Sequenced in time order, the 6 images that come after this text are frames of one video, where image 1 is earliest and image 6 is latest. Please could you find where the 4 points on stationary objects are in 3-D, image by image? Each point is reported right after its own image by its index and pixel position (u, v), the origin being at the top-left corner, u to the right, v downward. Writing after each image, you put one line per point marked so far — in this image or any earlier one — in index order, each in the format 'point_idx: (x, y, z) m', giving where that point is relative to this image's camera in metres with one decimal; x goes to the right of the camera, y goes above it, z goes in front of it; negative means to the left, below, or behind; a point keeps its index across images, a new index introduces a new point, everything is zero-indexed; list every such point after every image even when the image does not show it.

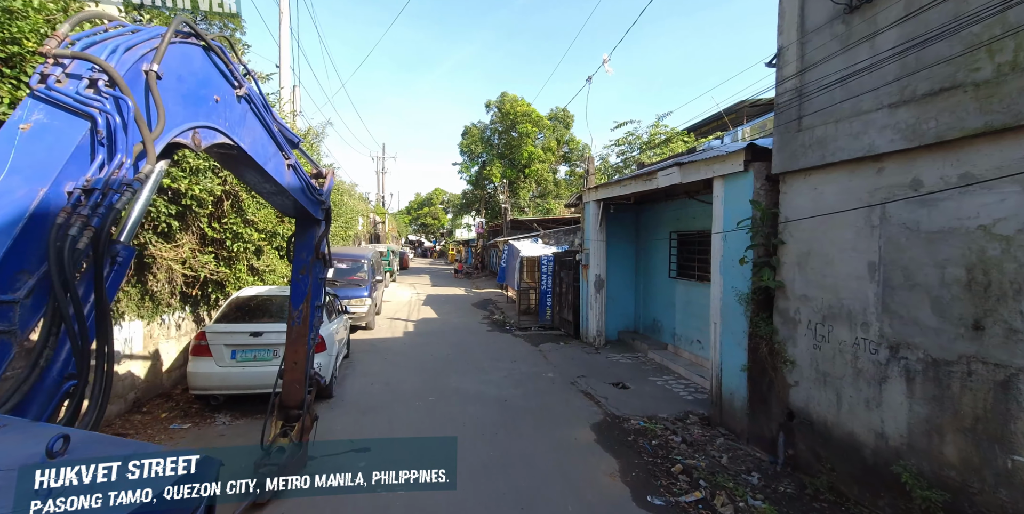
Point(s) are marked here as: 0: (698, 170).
0: (+2.4, +1.1, +5.6) m
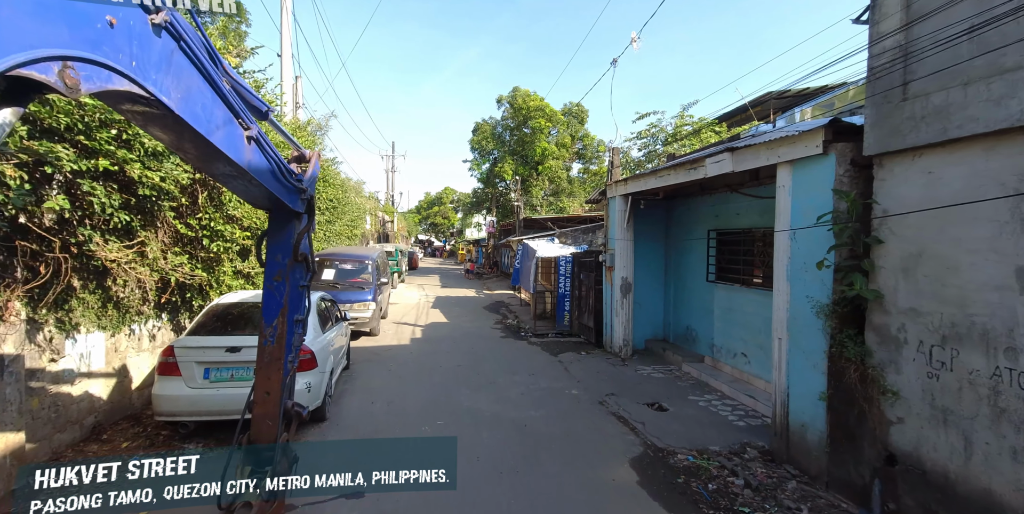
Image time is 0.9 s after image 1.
0: (+2.7, +1.1, +4.7) m
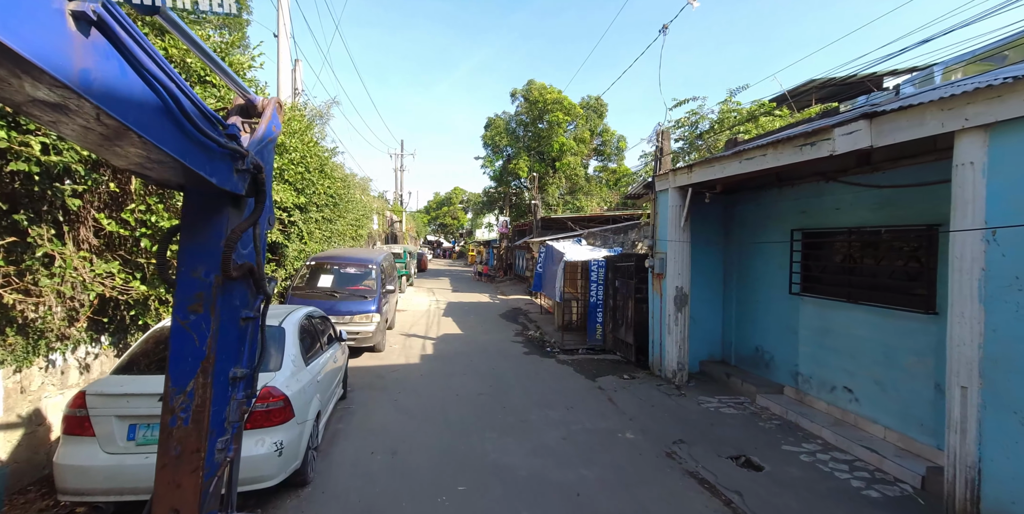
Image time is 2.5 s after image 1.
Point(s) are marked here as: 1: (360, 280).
0: (+3.1, +1.0, +3.3) m
1: (-2.9, -0.4, +8.2) m
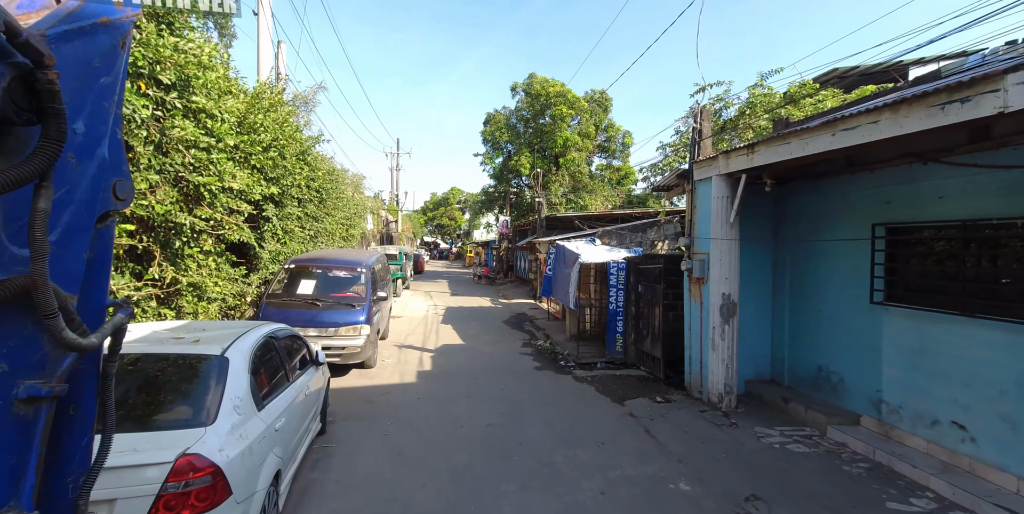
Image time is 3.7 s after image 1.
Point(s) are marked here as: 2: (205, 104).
0: (+3.3, +1.0, +2.3) m
1: (-2.8, -0.5, +7.2) m
2: (-2.7, +1.4, +3.8) m
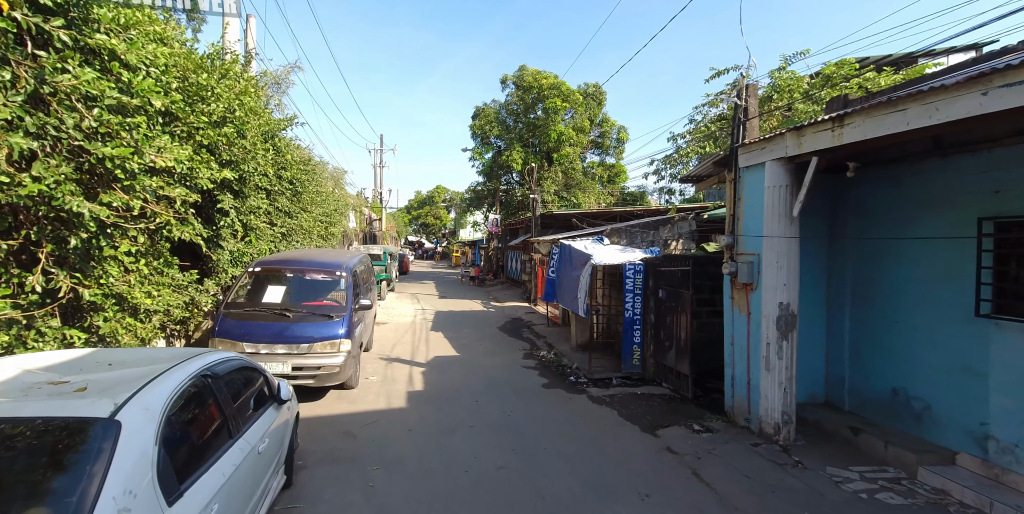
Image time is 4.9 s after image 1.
0: (+3.6, +1.0, +1.4) m
1: (-2.7, -0.5, +6.1) m
2: (-2.5, +1.3, +2.7) m
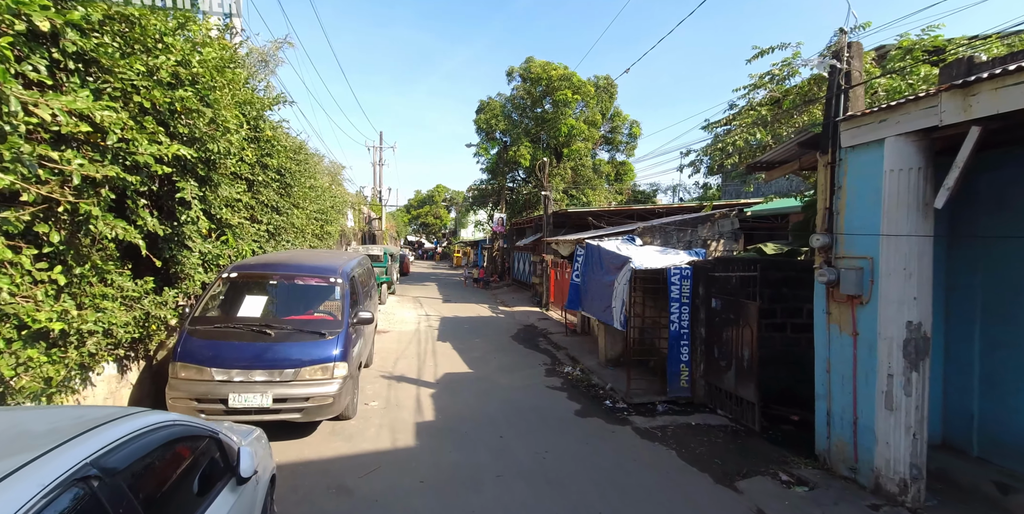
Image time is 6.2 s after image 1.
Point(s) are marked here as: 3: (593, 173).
0: (+3.9, +1.0, +0.4) m
1: (-2.3, -0.5, +5.0) m
2: (-2.1, +1.3, +1.6) m
3: (+3.8, +3.9, +19.8) m
